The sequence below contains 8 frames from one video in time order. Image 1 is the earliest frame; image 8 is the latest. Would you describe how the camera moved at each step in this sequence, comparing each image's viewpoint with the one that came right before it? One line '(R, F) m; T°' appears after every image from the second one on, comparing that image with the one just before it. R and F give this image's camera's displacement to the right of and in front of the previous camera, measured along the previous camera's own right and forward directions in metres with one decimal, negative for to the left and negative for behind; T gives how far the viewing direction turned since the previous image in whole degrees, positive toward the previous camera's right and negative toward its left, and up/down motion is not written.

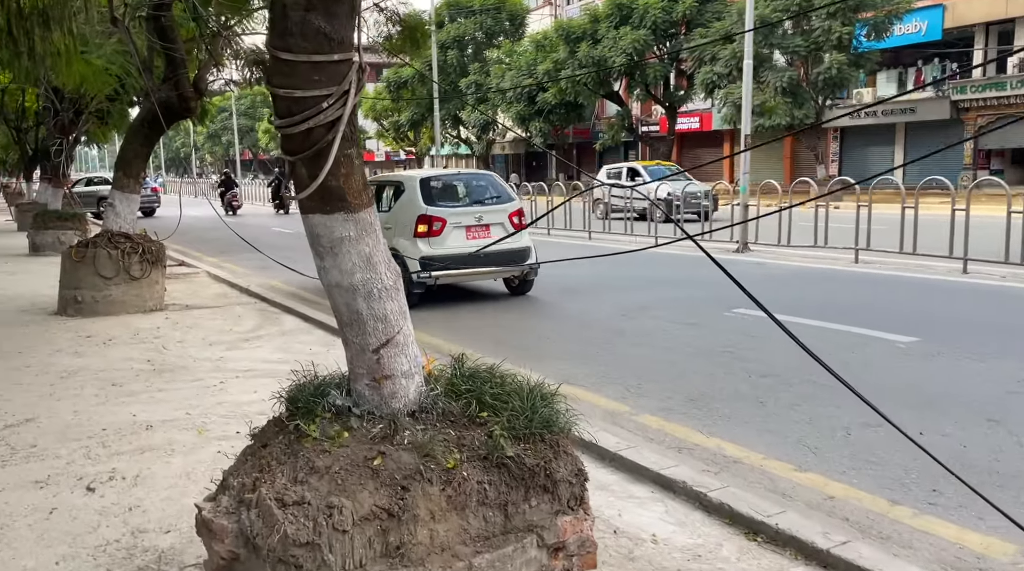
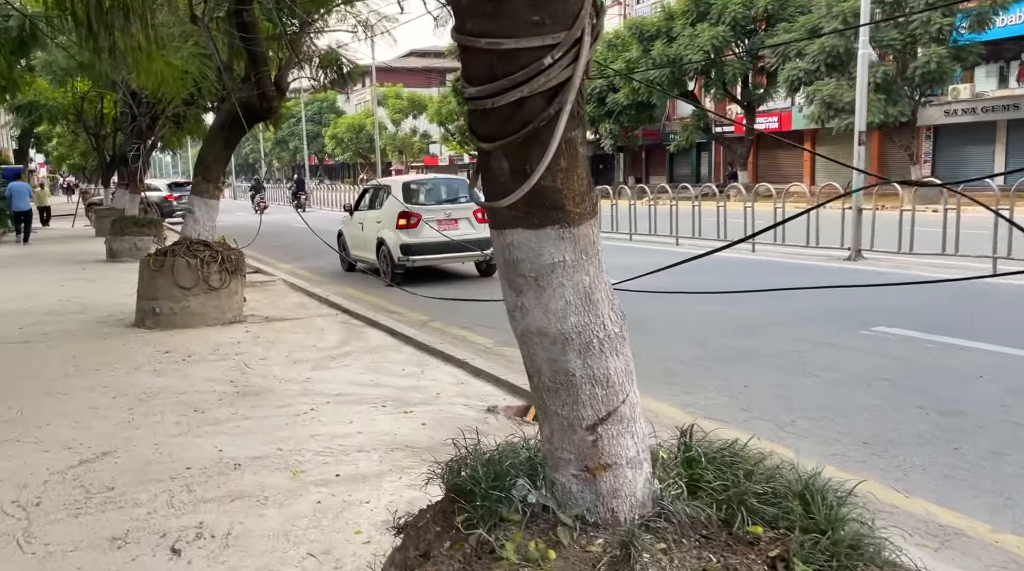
(-0.4, +0.7) m; -4°
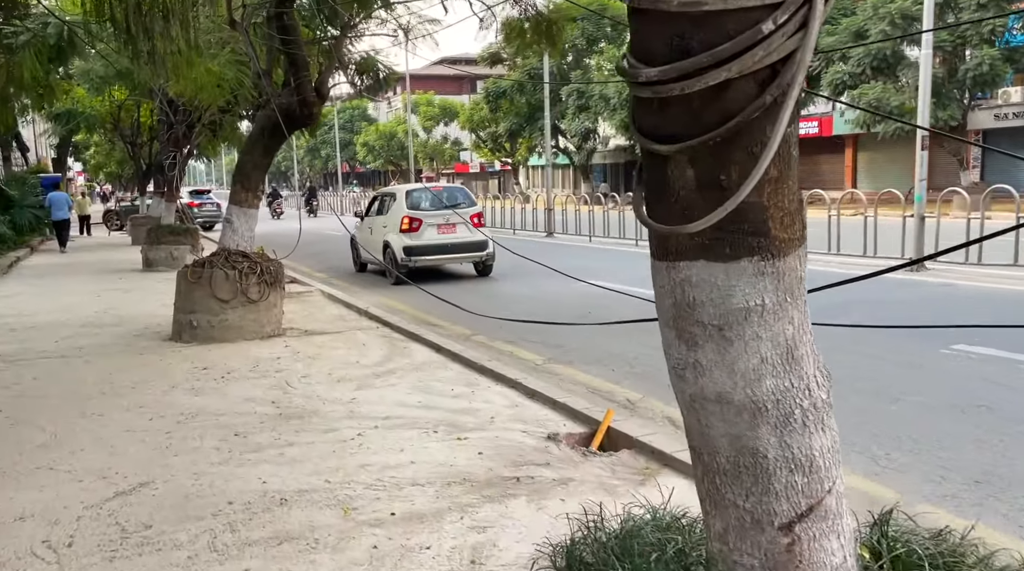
(-0.2, +0.4) m; -2°
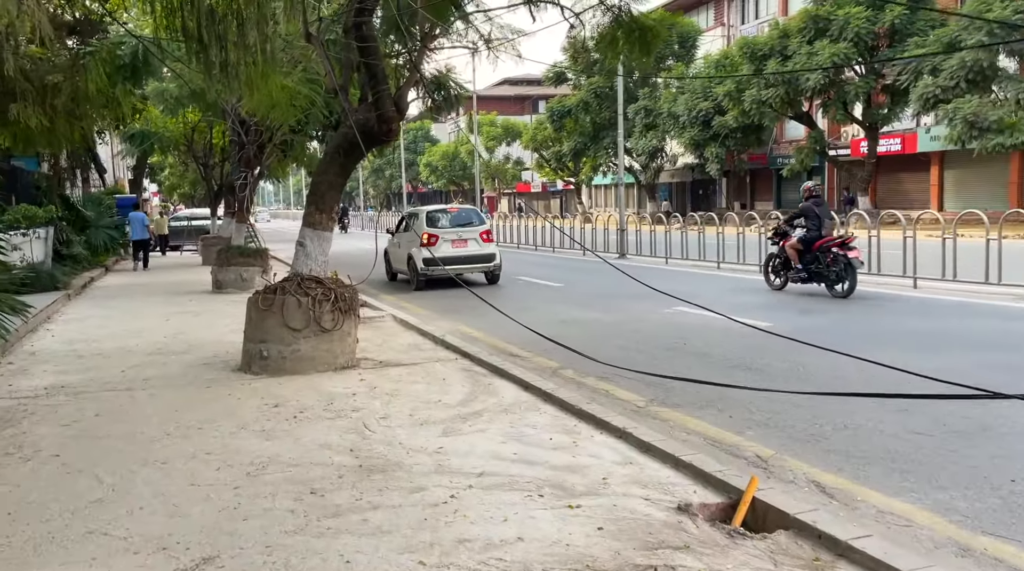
(-0.3, +0.7) m; -4°
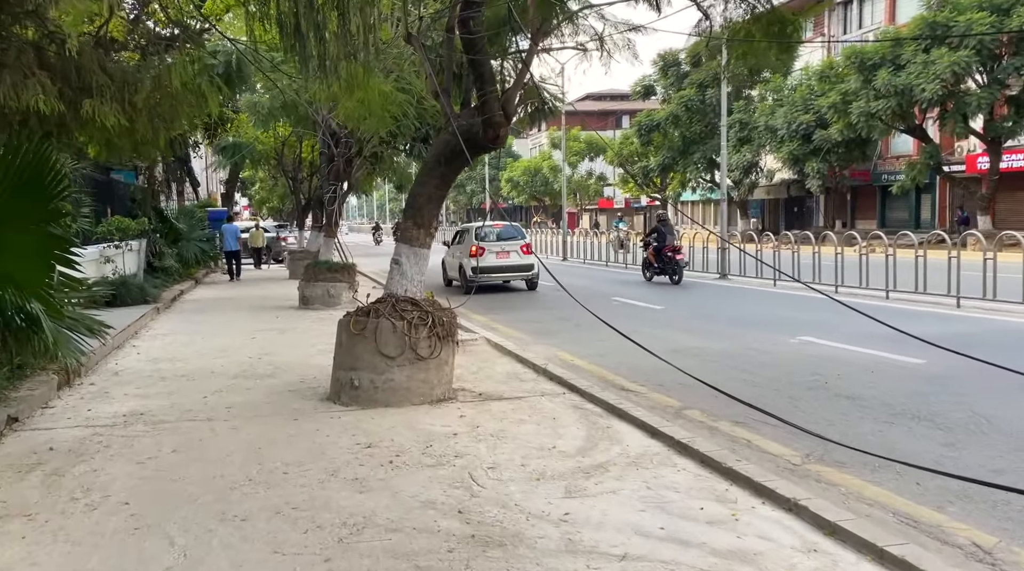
(-0.3, +0.9) m; -5°
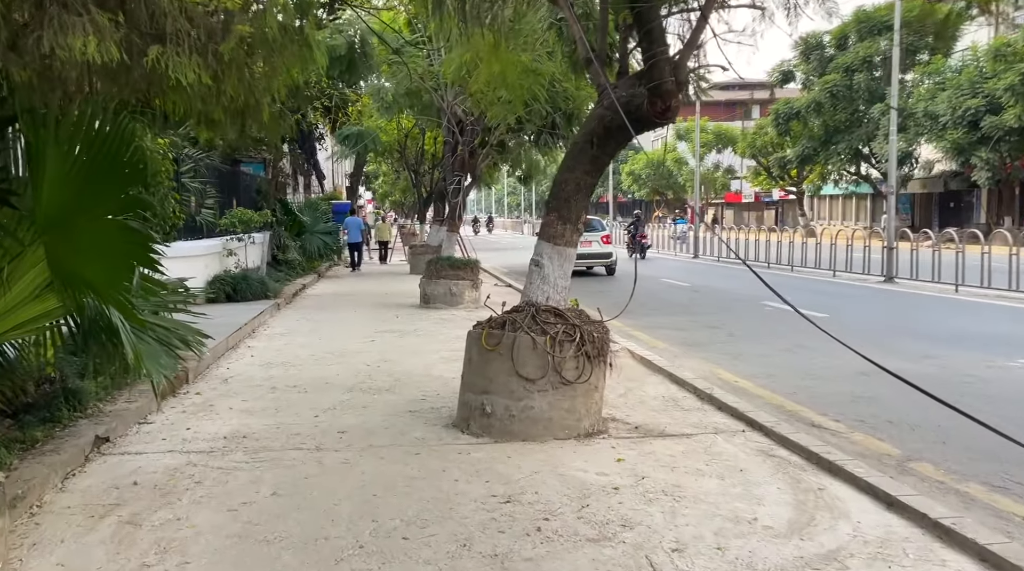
(-0.3, +1.3) m; -7°
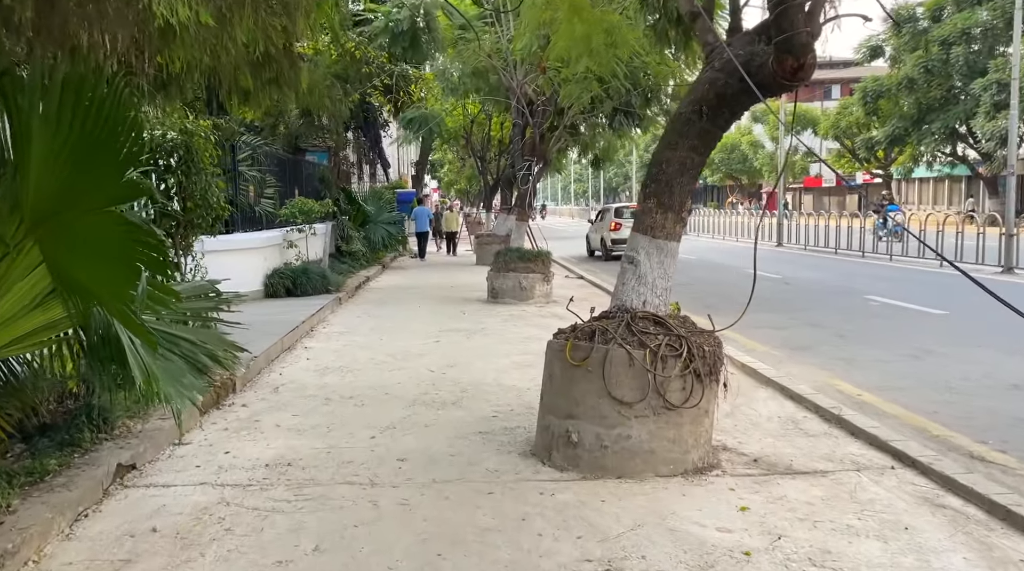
(-0.1, +1.1) m; -4°
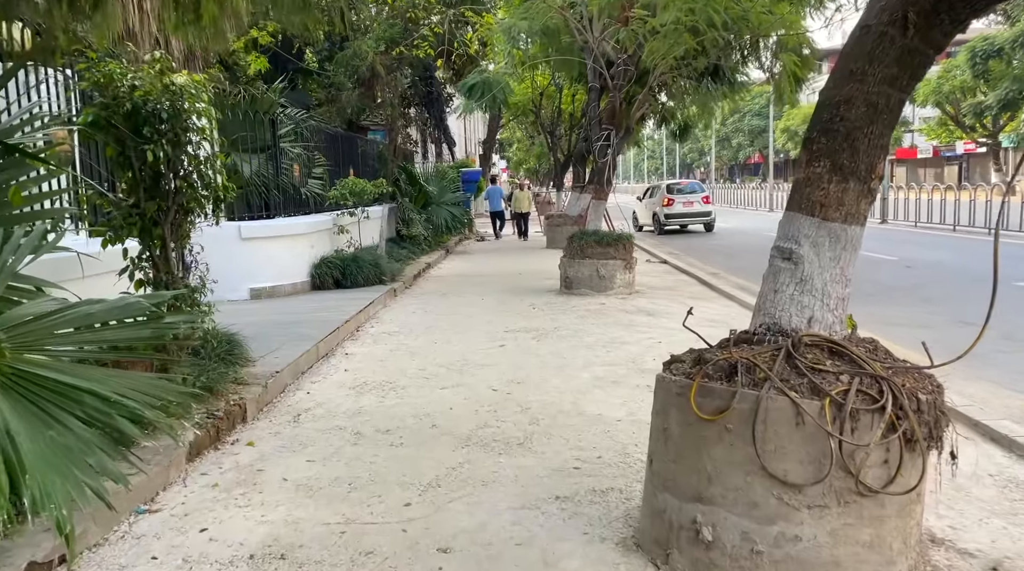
(-0.1, +1.9) m; -4°
